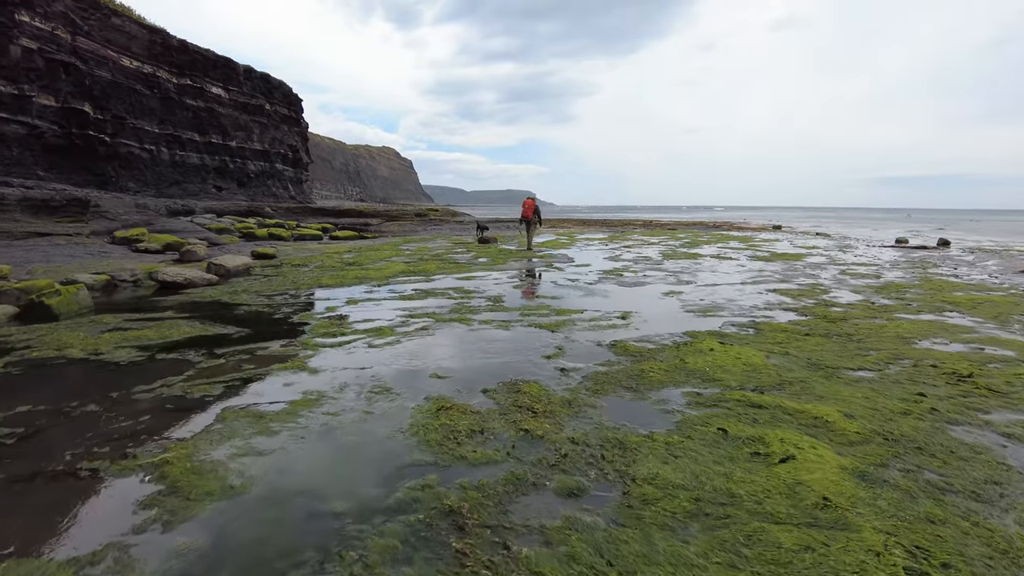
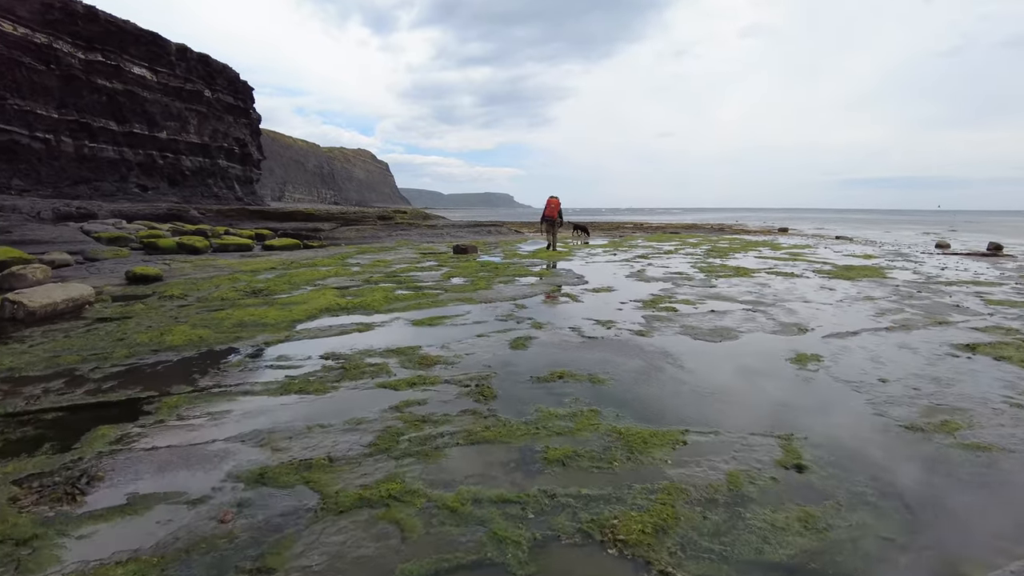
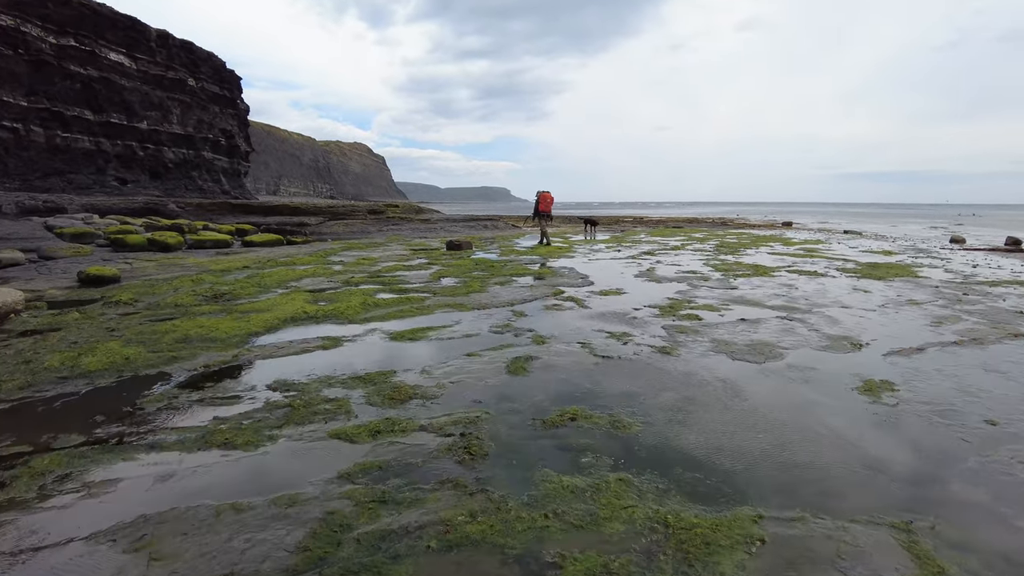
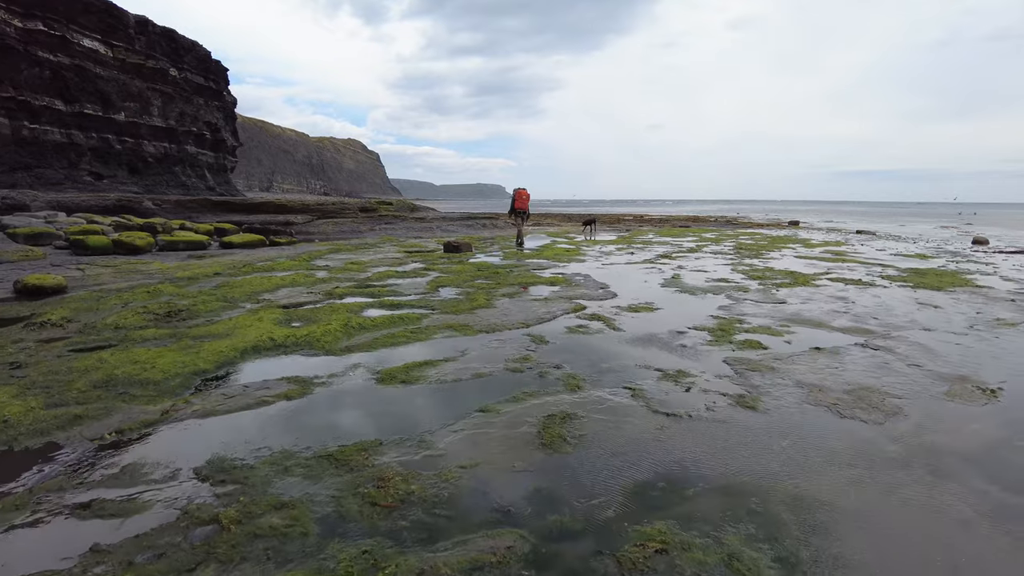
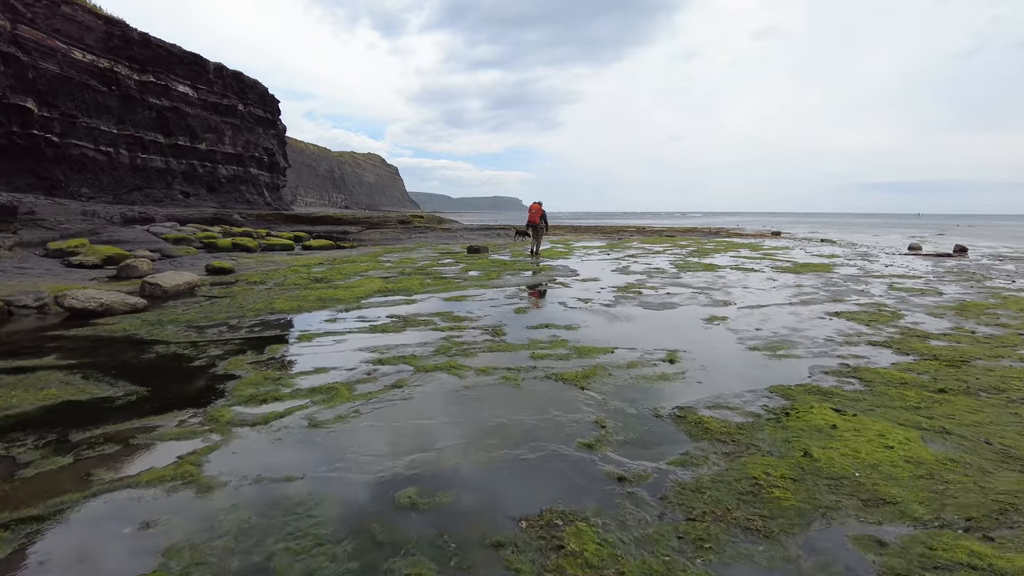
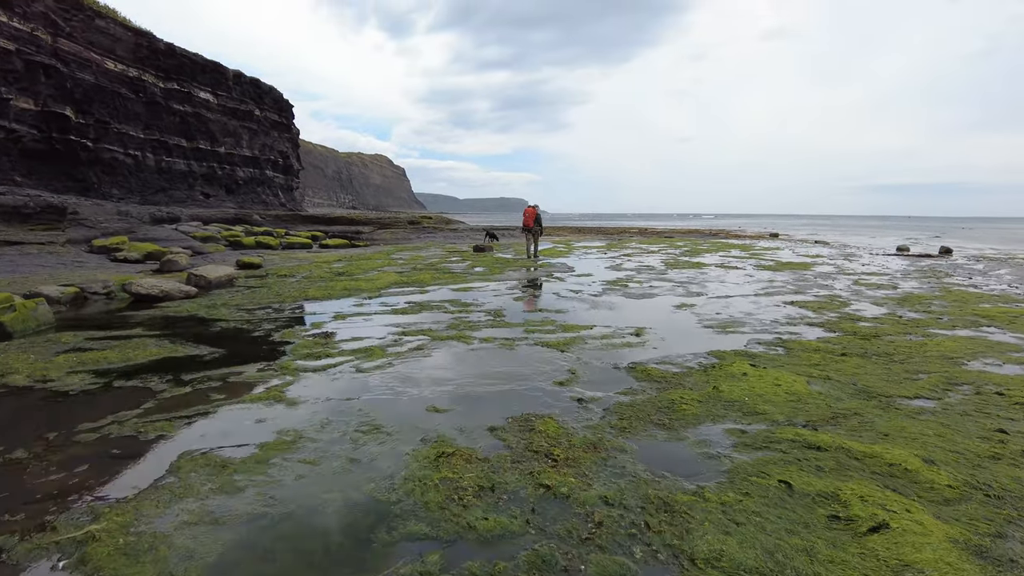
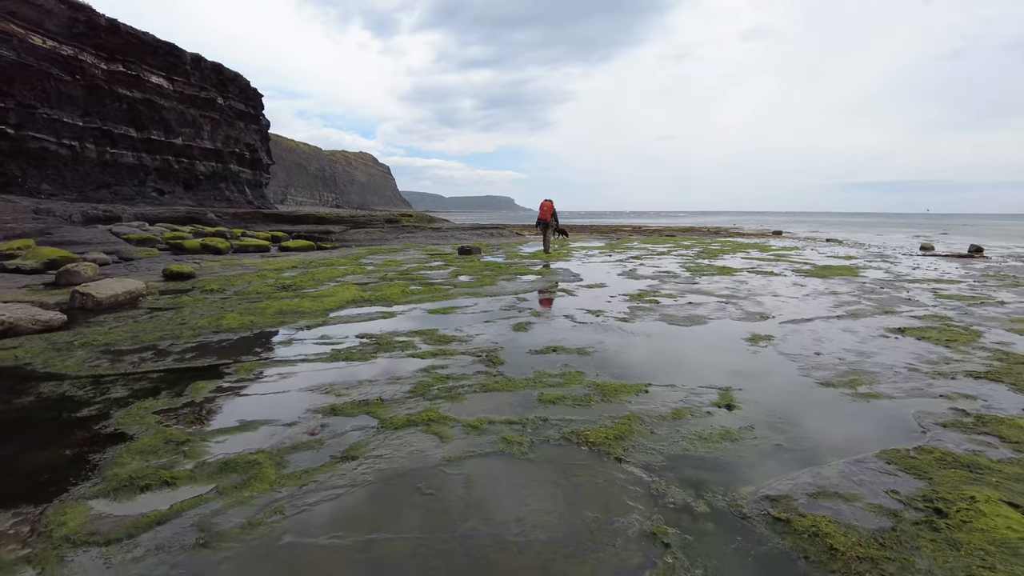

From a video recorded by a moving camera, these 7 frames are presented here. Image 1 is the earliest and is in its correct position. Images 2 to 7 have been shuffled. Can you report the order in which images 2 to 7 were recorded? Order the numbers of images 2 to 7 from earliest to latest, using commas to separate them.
6, 5, 7, 2, 3, 4
